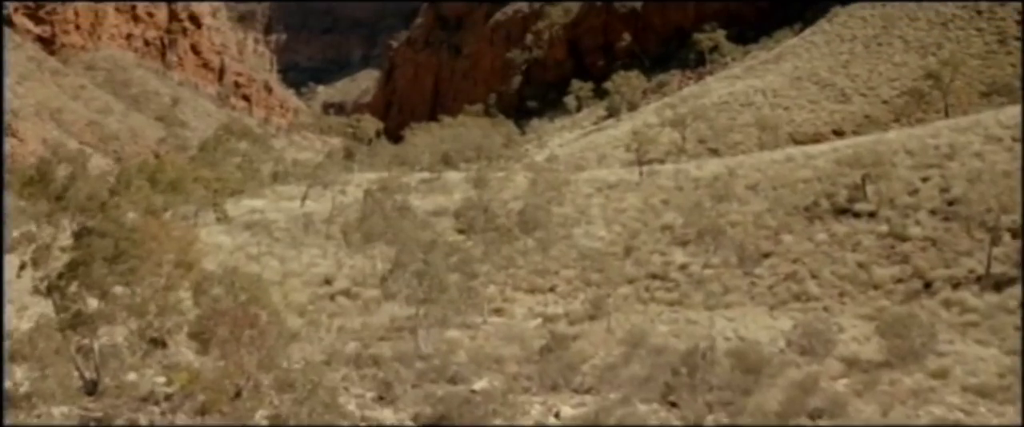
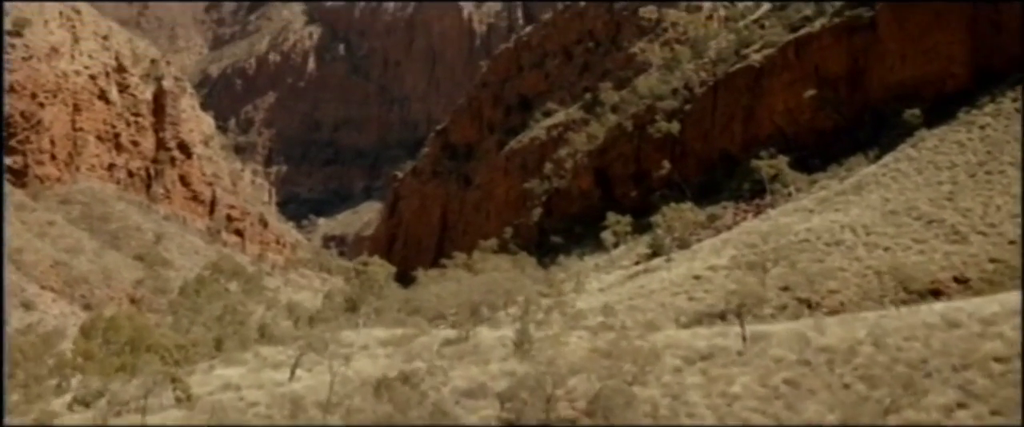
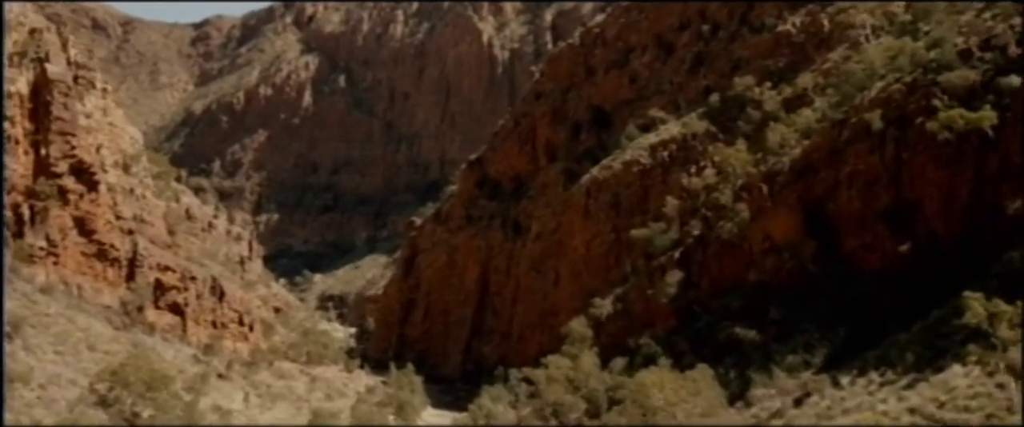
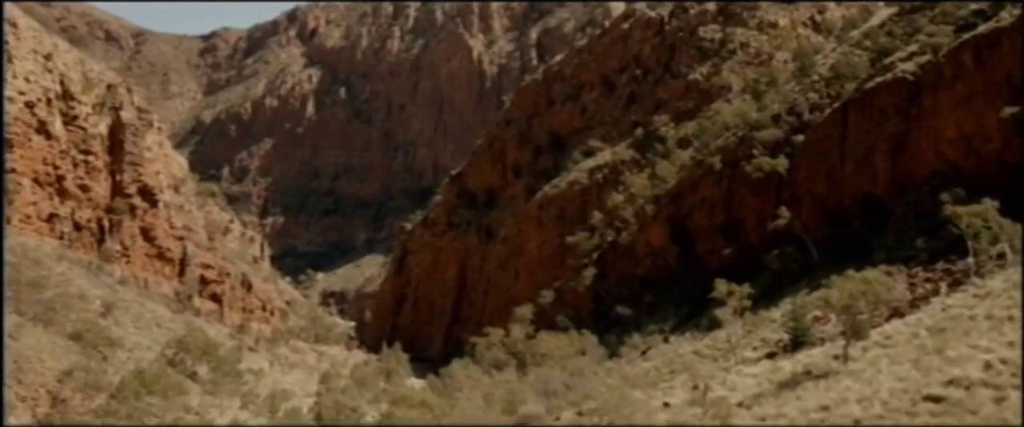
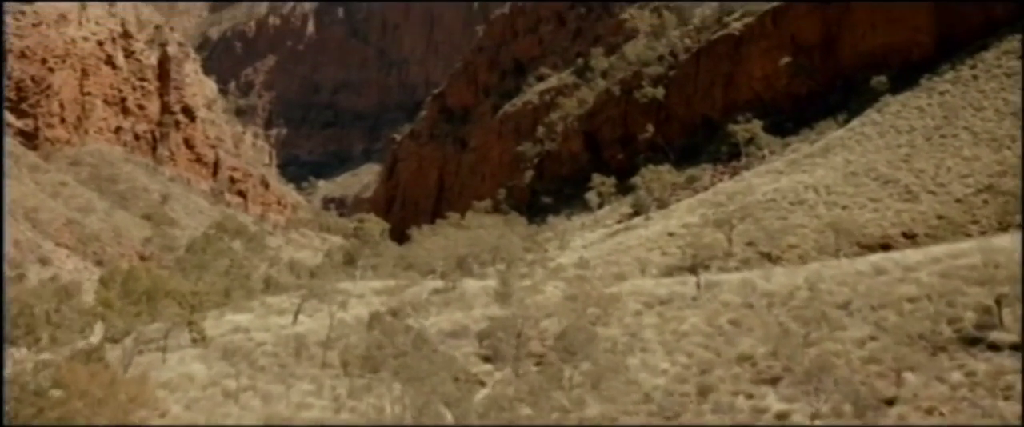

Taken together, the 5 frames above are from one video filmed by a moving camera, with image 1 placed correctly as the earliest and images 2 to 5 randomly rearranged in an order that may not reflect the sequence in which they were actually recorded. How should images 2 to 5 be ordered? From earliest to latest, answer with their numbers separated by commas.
5, 2, 4, 3
